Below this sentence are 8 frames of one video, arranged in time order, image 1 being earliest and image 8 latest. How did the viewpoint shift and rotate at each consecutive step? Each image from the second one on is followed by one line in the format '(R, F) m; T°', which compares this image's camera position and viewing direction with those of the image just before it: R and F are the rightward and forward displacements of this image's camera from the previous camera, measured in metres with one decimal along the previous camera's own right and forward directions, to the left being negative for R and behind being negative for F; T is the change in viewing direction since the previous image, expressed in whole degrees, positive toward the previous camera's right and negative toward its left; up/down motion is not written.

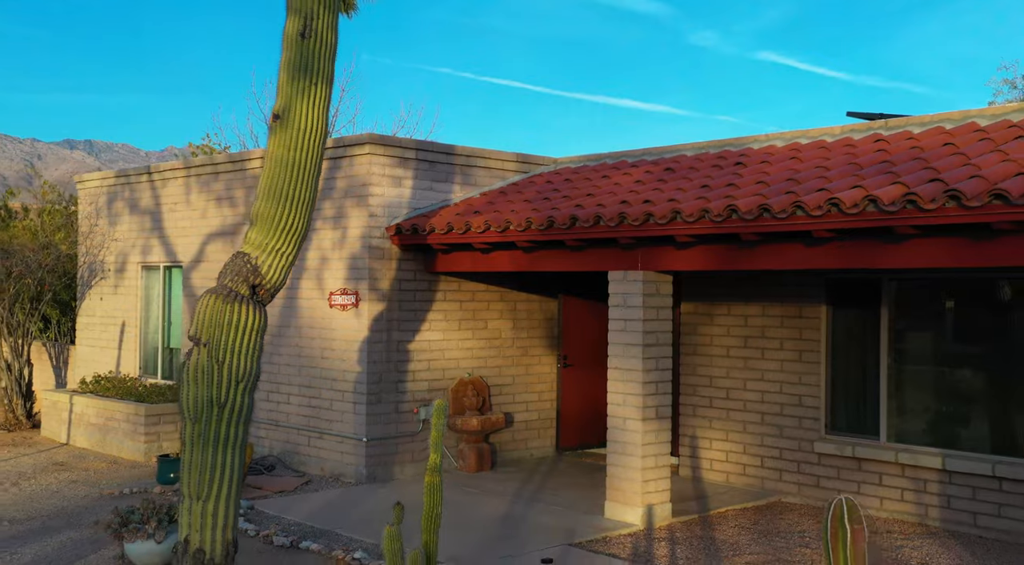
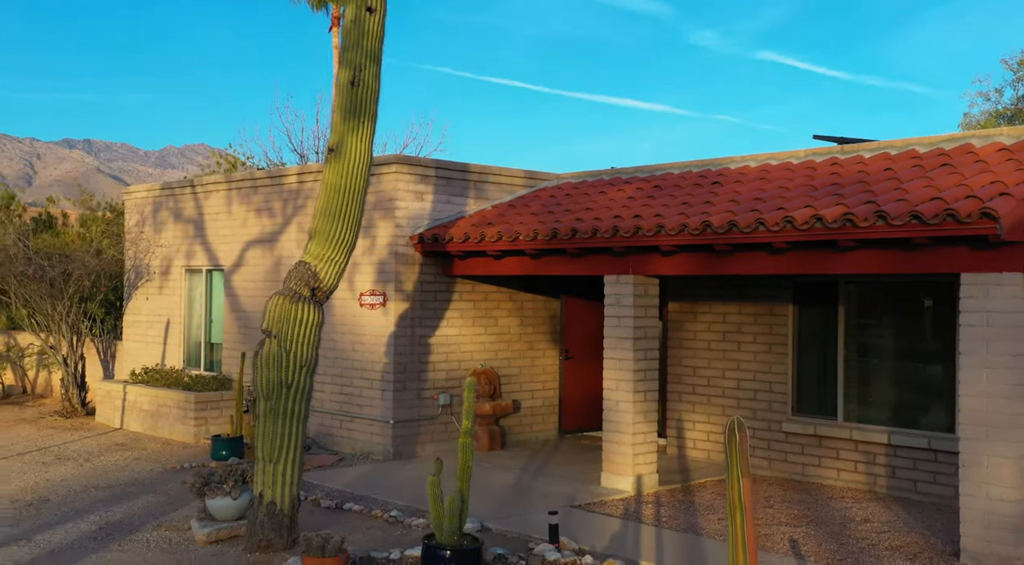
(-0.1, -1.4) m; 0°
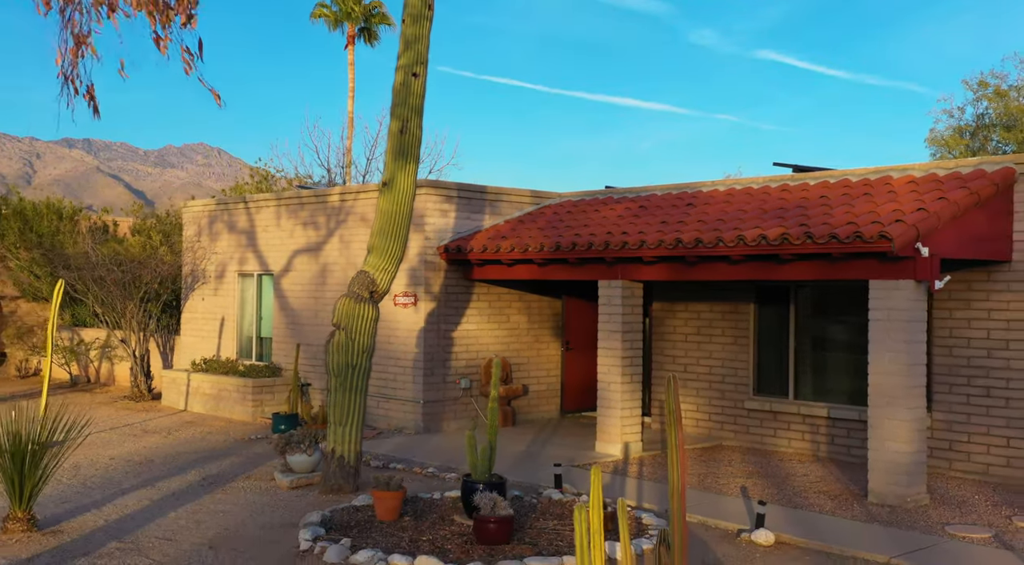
(-0.2, -2.2) m; 0°
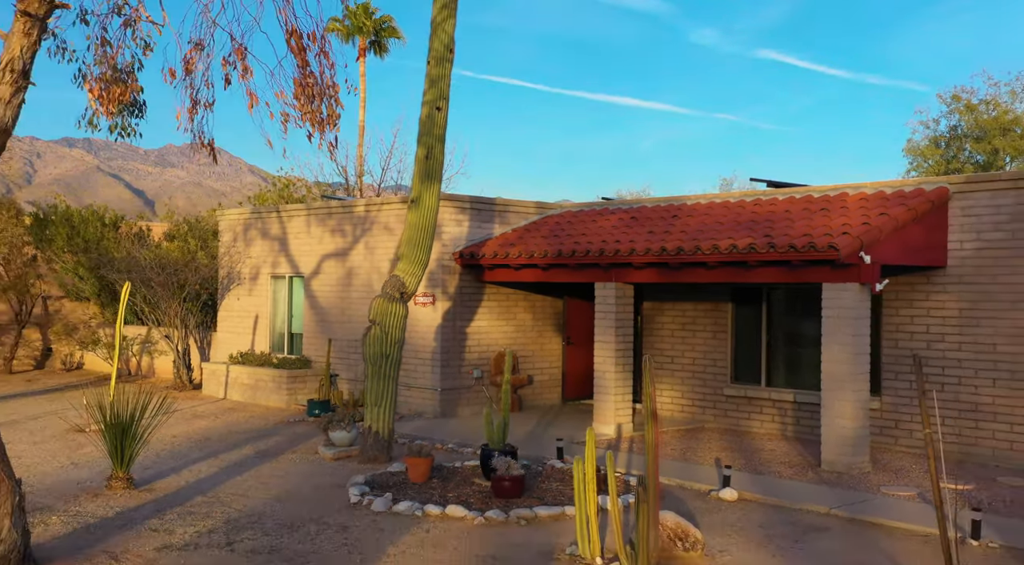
(-0.1, -1.7) m; 0°
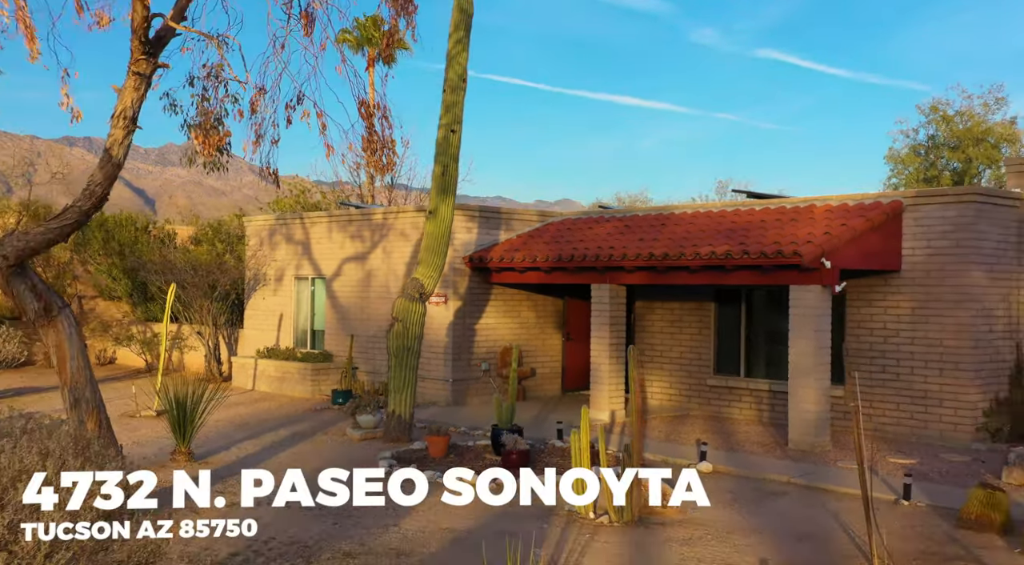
(-0.1, -1.6) m; 0°
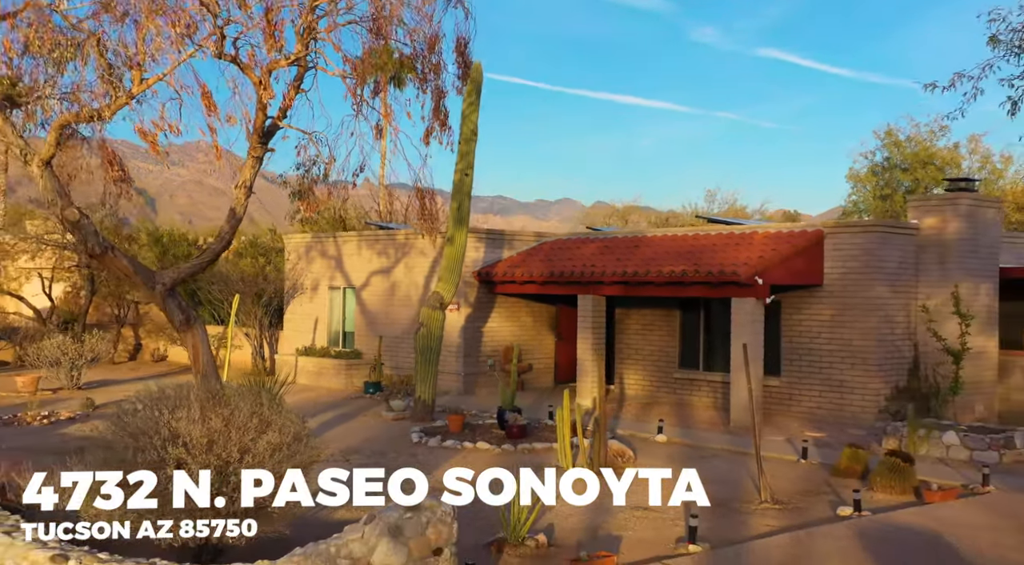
(0.0, -3.4) m; 0°
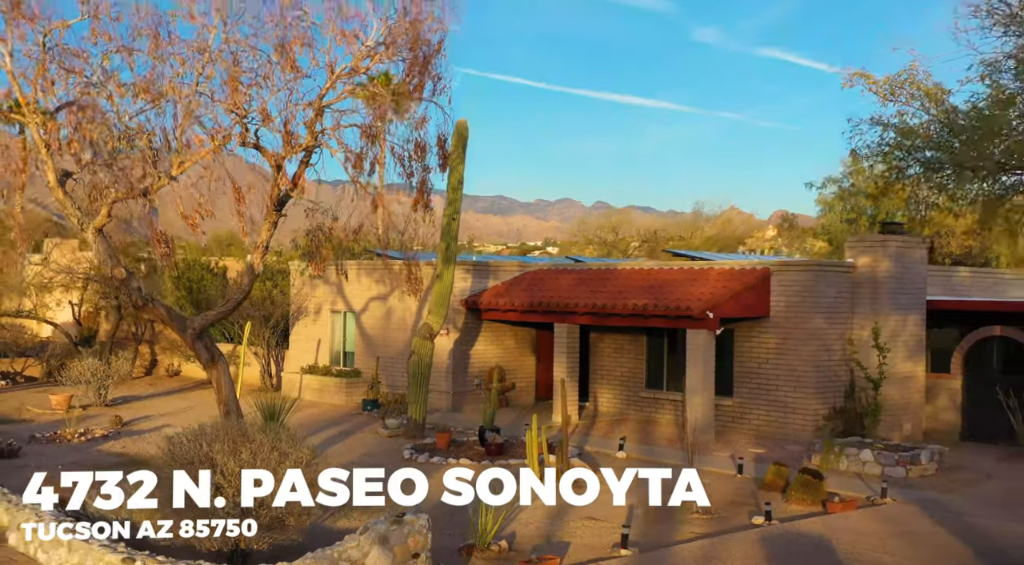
(+0.4, -2.1) m; 0°
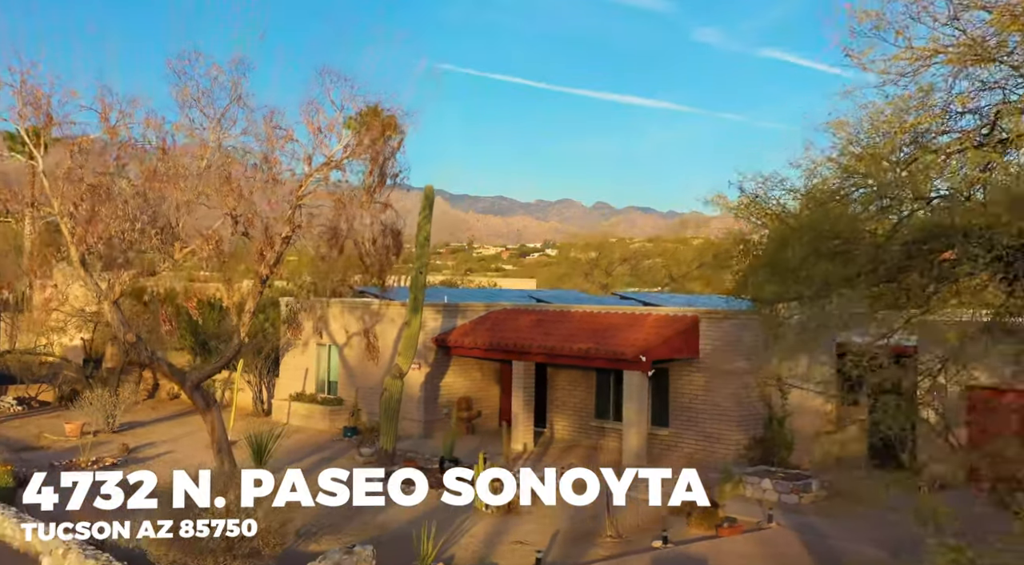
(+1.0, -2.6) m; 0°
